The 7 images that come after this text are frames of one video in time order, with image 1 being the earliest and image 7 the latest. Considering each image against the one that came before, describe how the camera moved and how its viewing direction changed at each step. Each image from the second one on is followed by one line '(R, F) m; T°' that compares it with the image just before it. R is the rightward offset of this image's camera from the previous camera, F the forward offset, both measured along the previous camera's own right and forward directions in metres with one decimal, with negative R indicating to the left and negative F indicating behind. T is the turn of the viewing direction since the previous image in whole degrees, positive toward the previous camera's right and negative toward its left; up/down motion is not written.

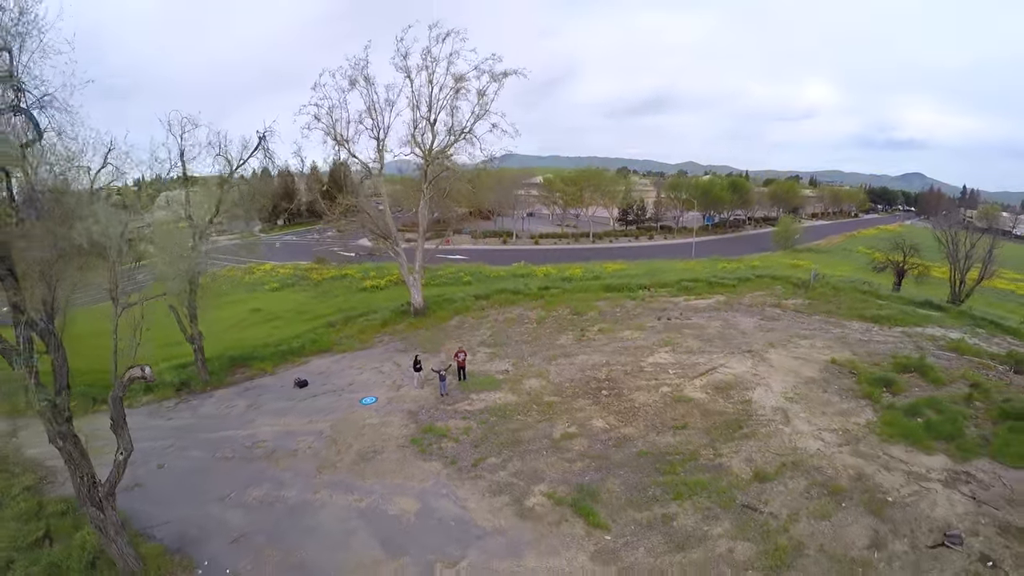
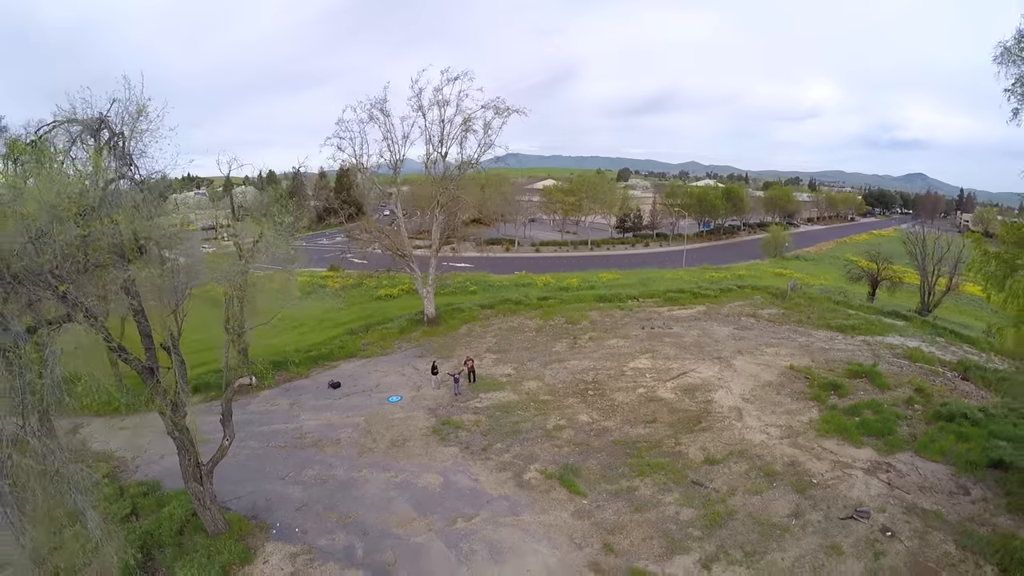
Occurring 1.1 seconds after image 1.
(0.0, -2.4) m; 0°
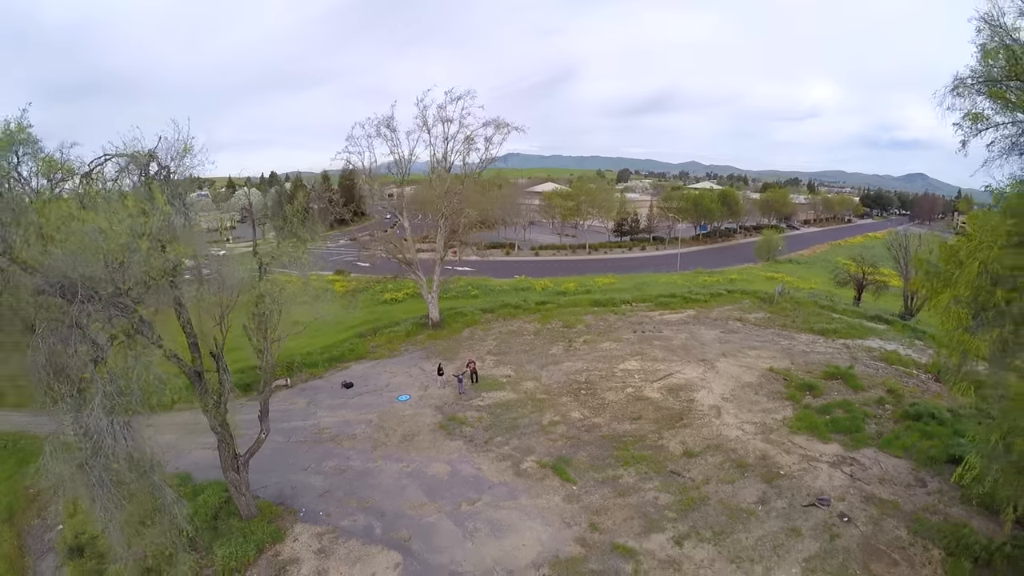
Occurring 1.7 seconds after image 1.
(0.0, -1.4) m; 0°
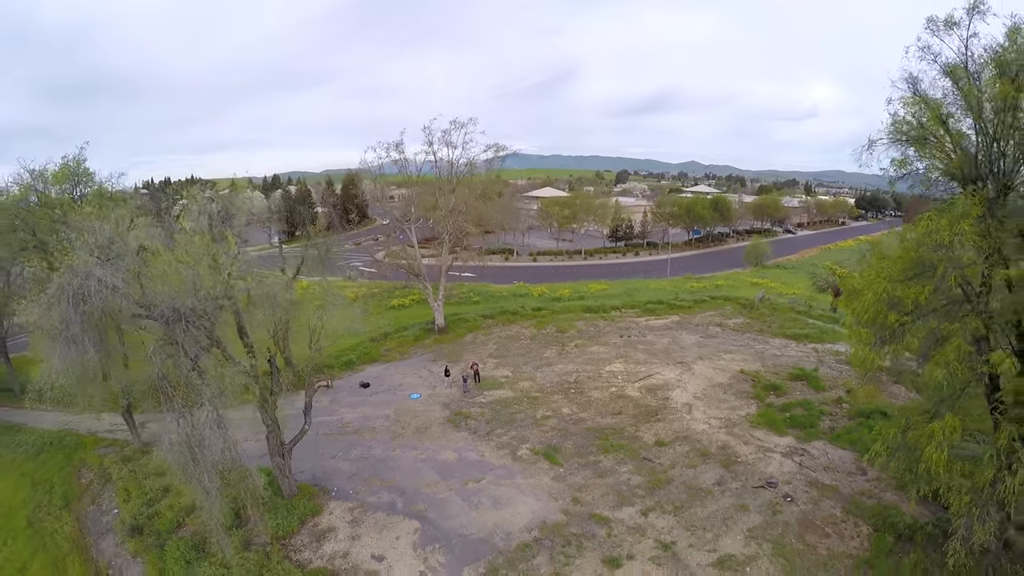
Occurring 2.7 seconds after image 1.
(0.0, -2.3) m; 0°
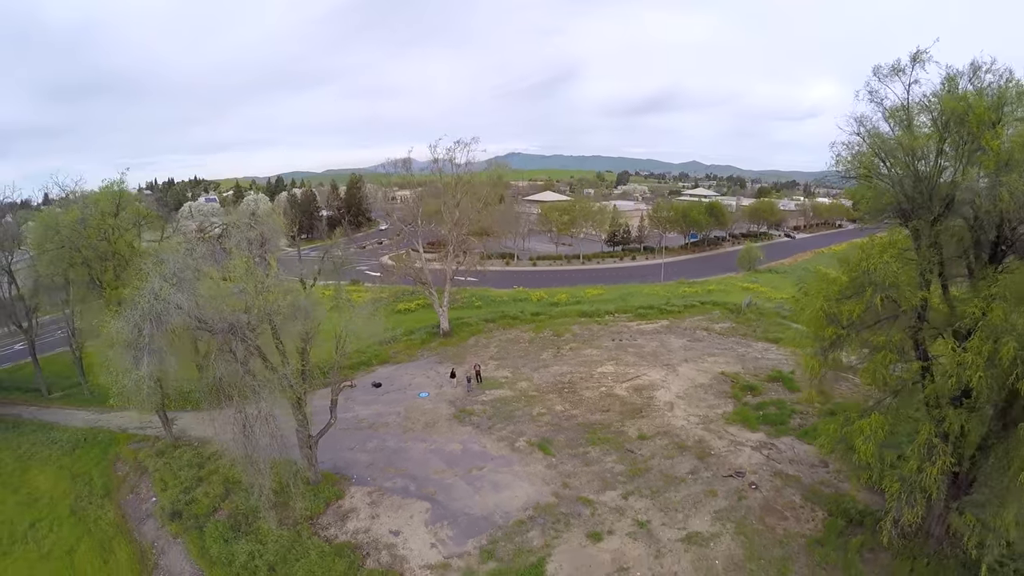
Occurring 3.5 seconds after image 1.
(+0.1, -1.9) m; 0°
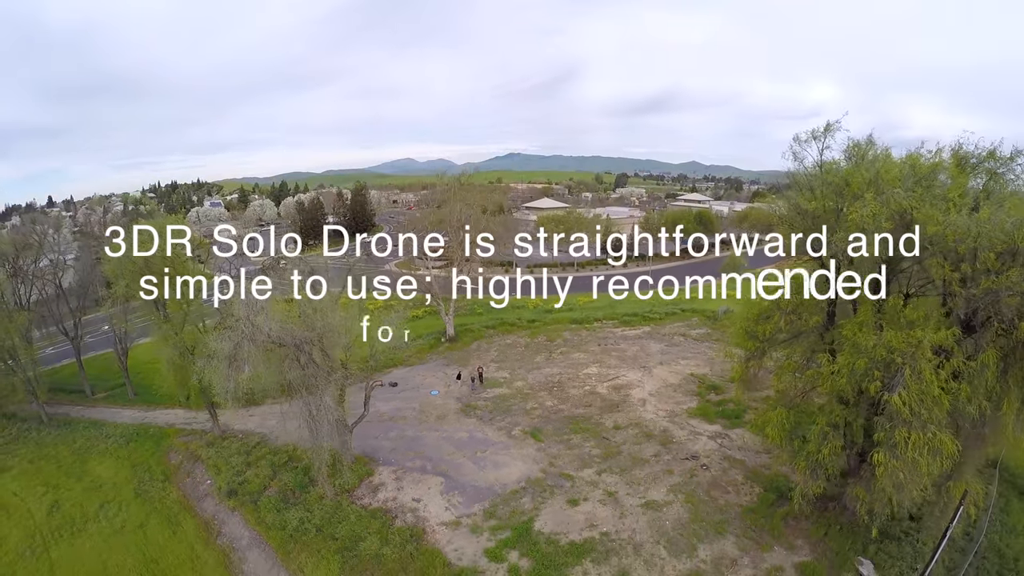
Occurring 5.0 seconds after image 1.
(+0.1, -3.7) m; 0°
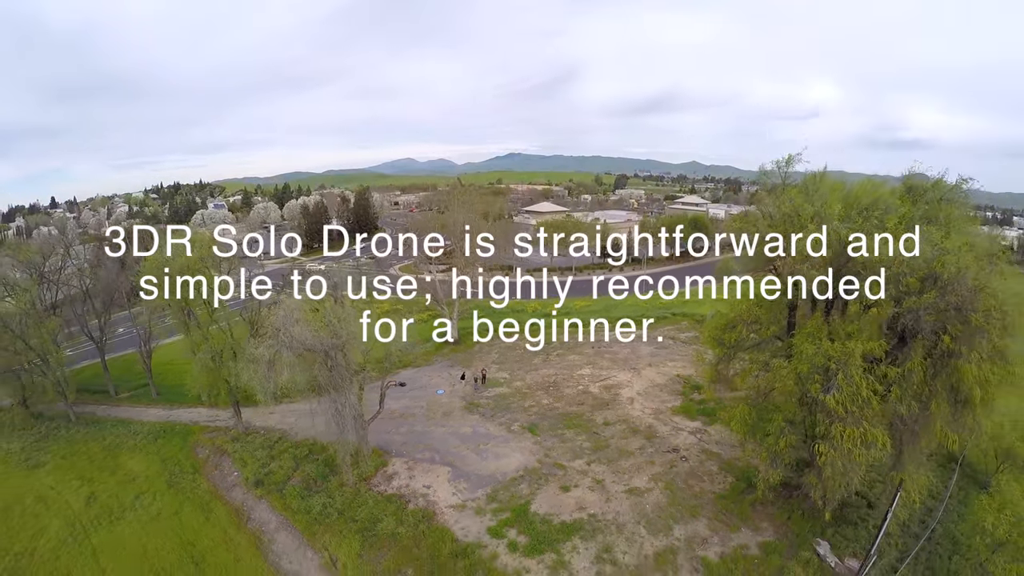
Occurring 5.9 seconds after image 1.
(0.0, -2.2) m; 0°
